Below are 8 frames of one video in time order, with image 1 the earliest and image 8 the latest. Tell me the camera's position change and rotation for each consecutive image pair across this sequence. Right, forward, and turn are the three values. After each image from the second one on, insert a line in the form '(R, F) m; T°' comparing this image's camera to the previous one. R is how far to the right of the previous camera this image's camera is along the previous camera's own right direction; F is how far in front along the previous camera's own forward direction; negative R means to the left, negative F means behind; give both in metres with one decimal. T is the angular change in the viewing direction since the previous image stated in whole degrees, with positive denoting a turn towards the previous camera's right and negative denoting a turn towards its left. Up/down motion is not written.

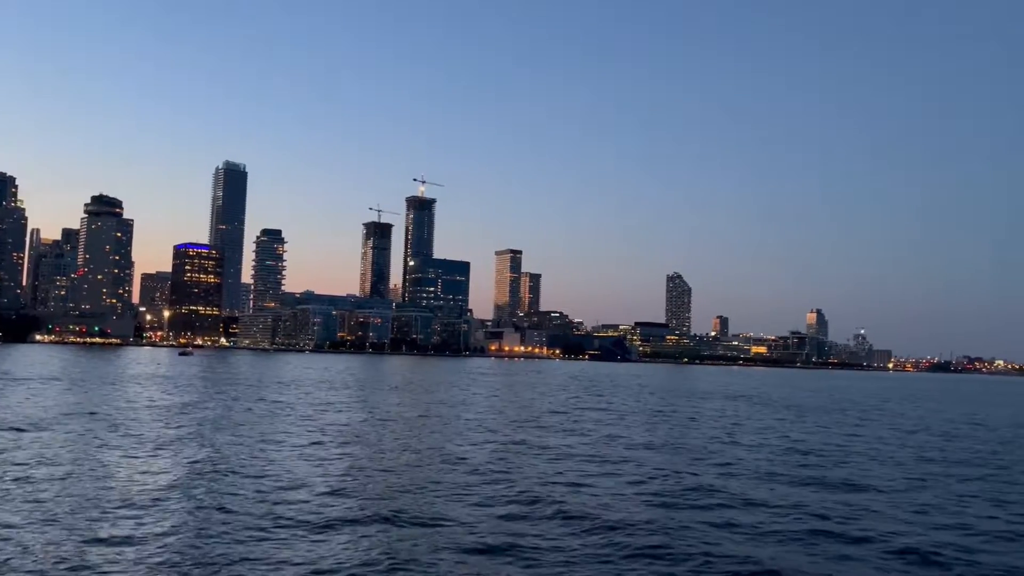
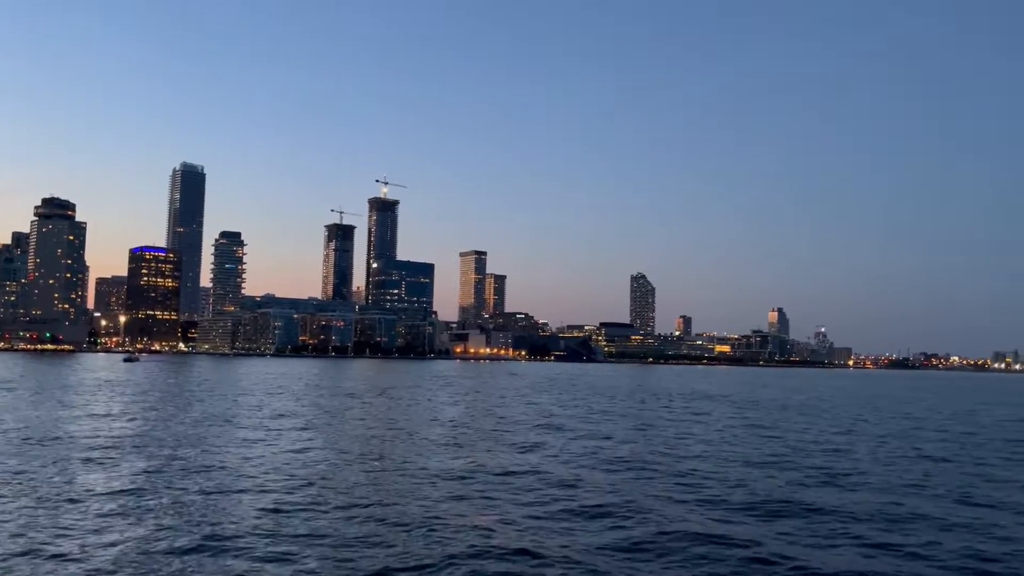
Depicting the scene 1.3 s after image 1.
(-0.3, +2.3) m; +2°
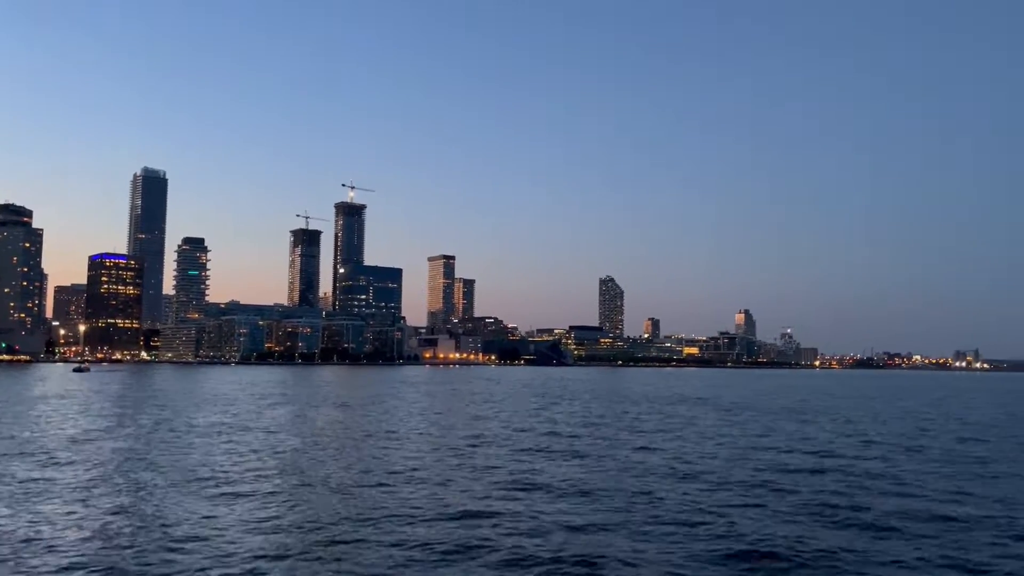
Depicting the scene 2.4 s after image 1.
(-0.4, +2.0) m; +2°
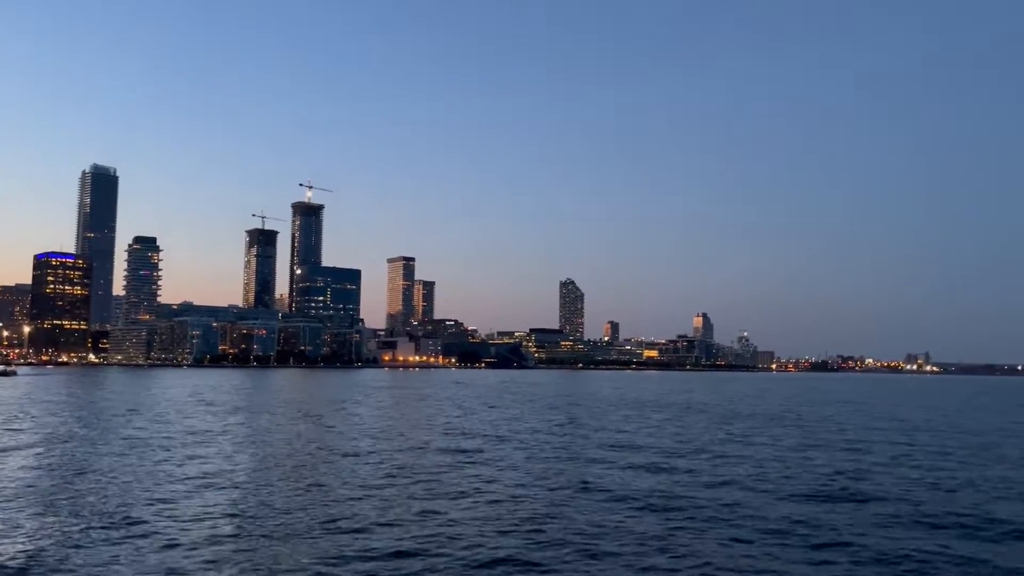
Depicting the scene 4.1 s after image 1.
(-0.8, +3.1) m; +3°
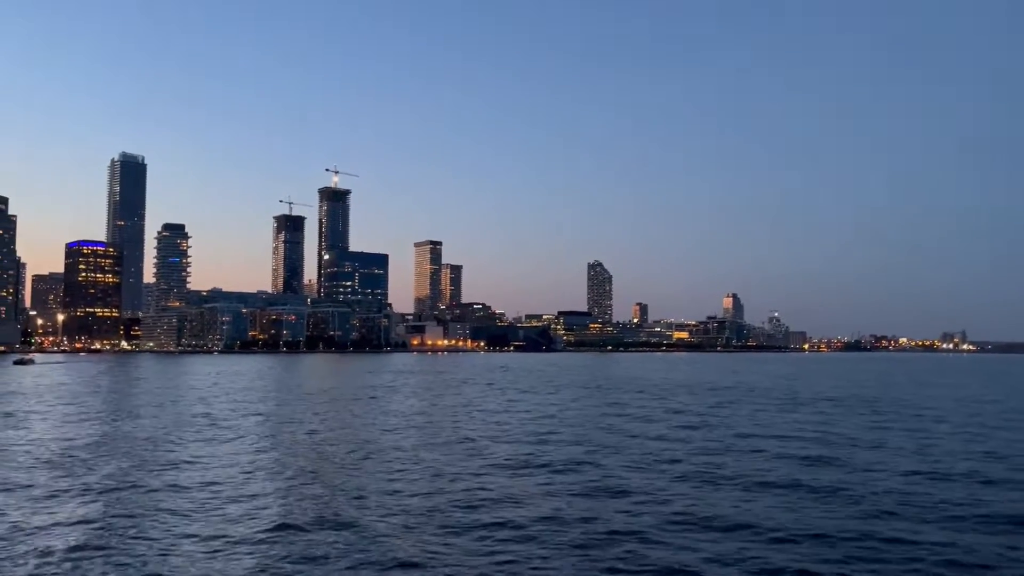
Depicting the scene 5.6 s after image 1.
(-0.7, +2.7) m; -2°
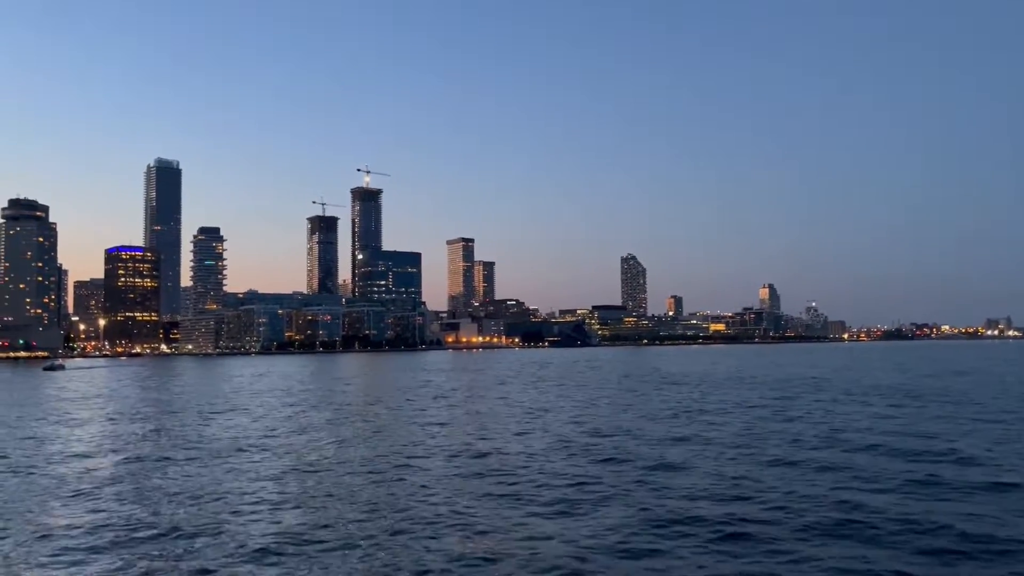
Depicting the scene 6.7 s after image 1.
(-0.5, +1.4) m; -2°
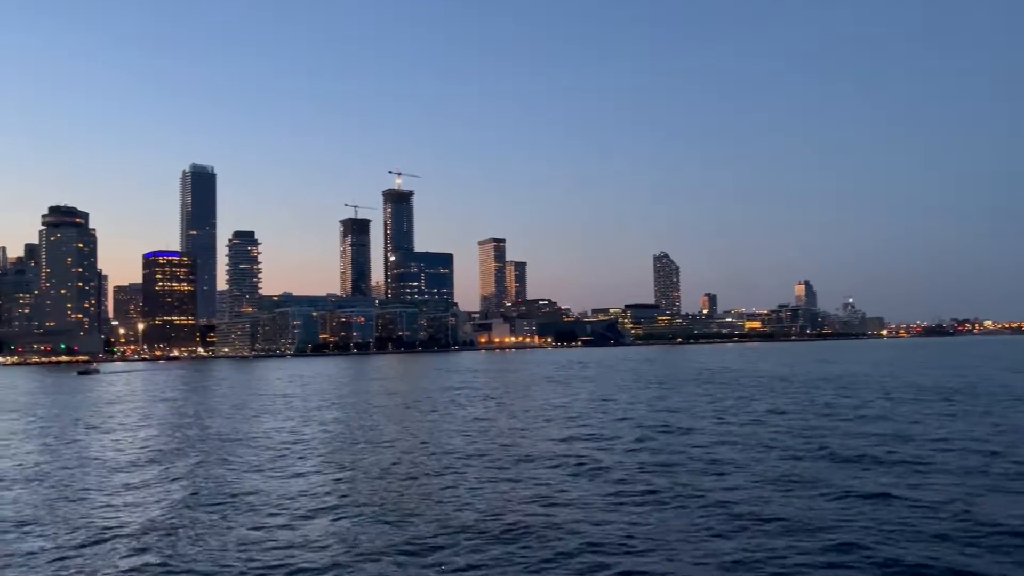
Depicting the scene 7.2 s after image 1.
(-0.3, +0.8) m; -2°
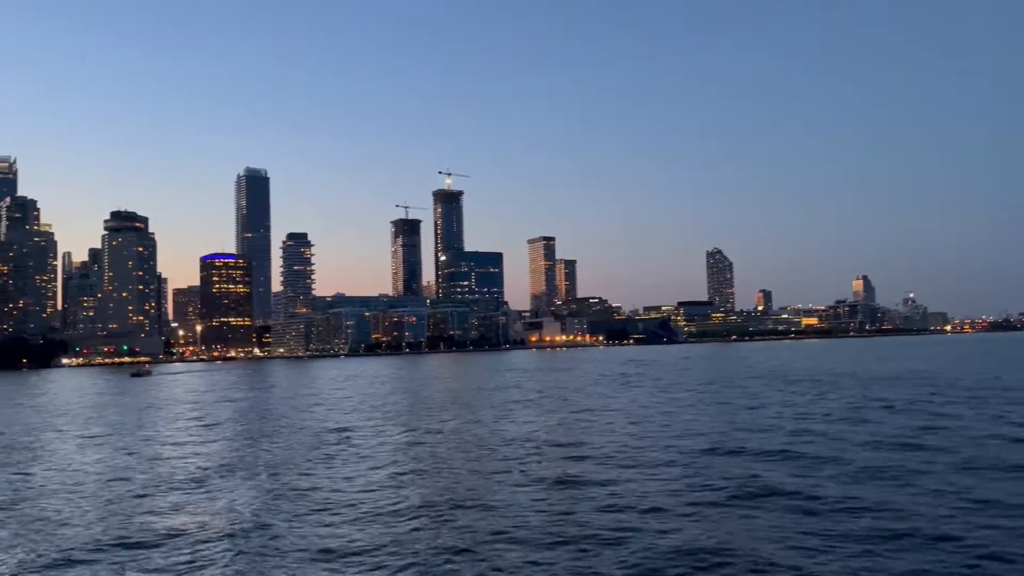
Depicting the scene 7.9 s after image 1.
(-0.4, +1.1) m; -3°
